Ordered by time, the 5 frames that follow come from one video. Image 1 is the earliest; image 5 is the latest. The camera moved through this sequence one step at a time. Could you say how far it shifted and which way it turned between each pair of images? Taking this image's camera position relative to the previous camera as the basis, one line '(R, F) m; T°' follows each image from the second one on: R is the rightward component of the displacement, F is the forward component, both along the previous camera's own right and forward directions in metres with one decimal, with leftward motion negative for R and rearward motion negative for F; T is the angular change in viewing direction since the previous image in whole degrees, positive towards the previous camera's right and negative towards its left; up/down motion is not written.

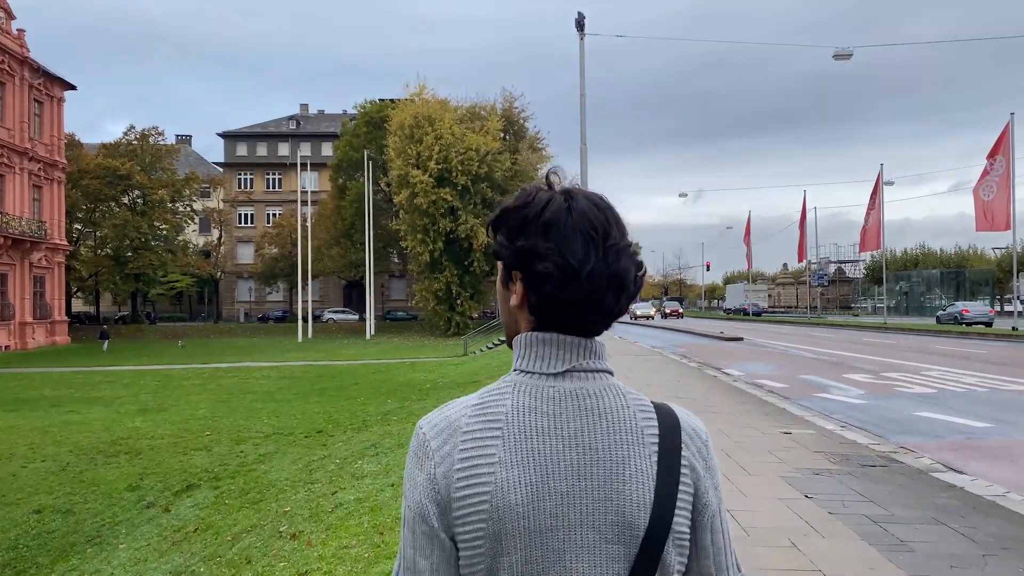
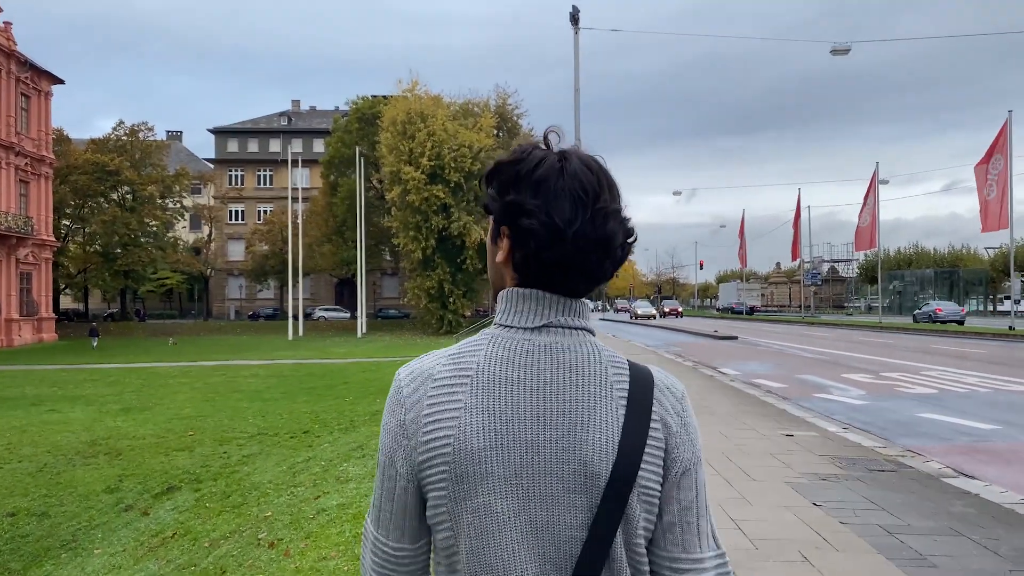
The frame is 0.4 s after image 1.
(0.0, +0.3) m; 0°
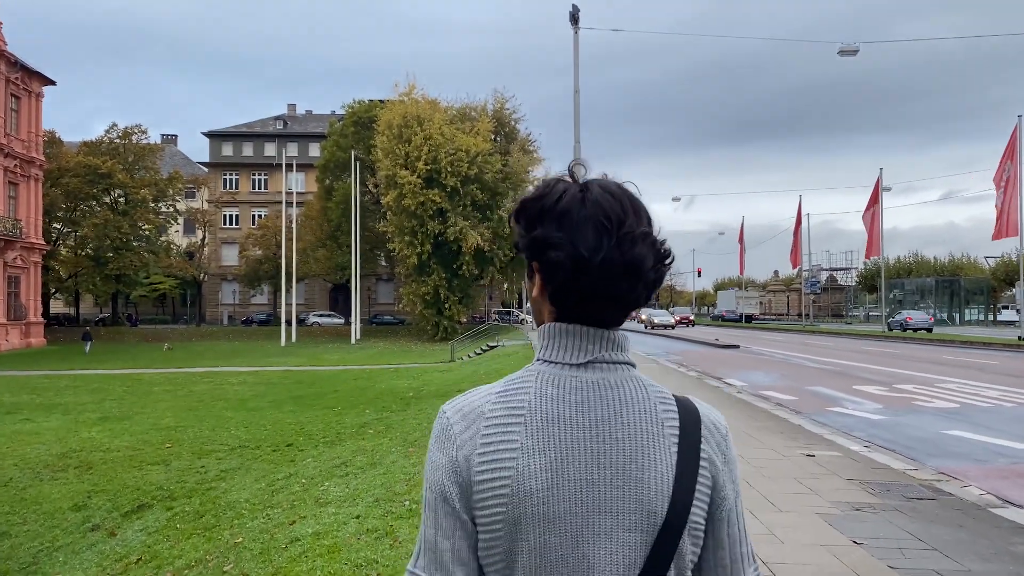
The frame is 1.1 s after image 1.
(0.0, +0.6) m; 0°
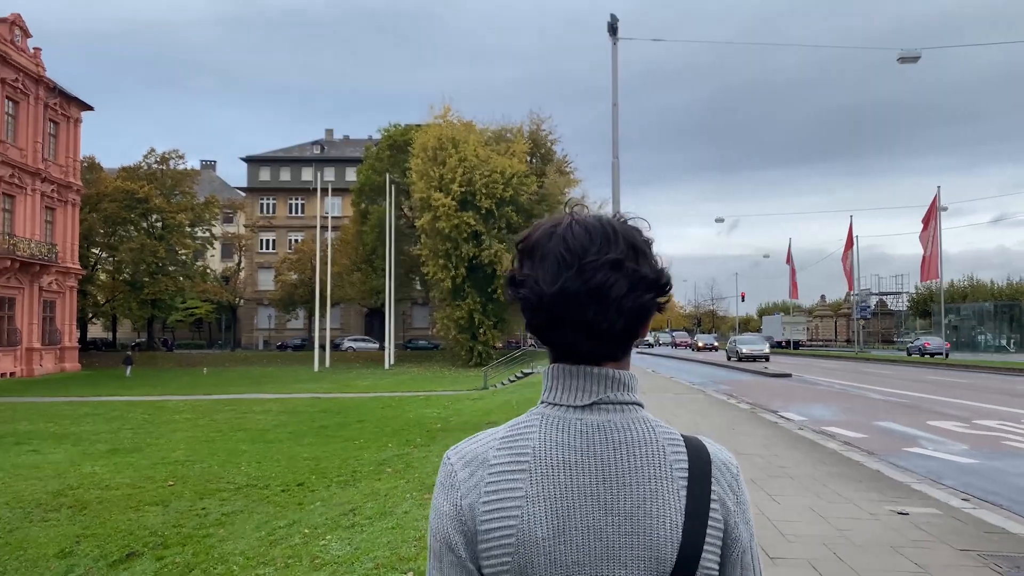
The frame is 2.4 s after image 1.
(0.0, +1.1) m; -3°
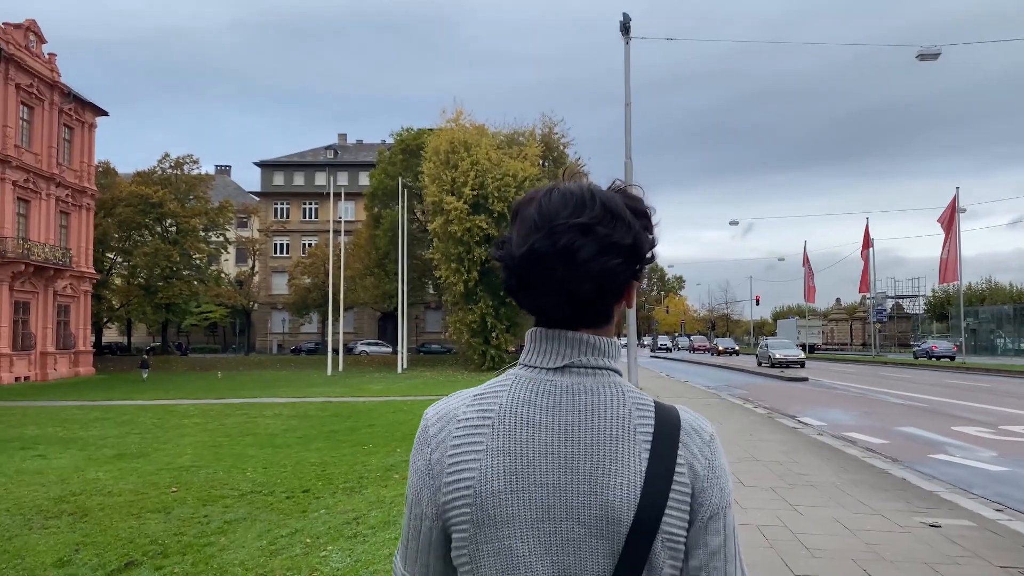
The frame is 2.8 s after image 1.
(0.0, +0.3) m; -1°
